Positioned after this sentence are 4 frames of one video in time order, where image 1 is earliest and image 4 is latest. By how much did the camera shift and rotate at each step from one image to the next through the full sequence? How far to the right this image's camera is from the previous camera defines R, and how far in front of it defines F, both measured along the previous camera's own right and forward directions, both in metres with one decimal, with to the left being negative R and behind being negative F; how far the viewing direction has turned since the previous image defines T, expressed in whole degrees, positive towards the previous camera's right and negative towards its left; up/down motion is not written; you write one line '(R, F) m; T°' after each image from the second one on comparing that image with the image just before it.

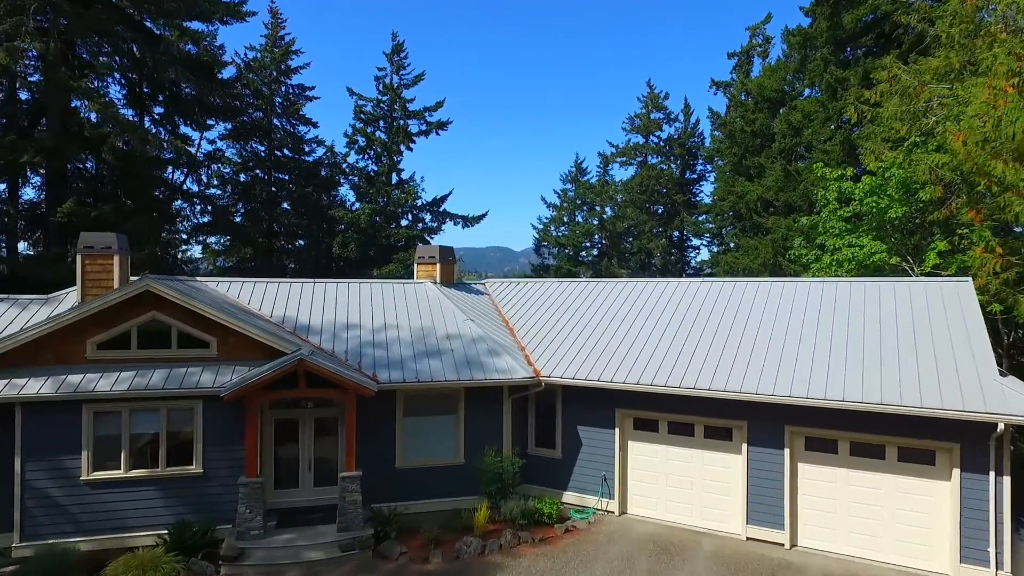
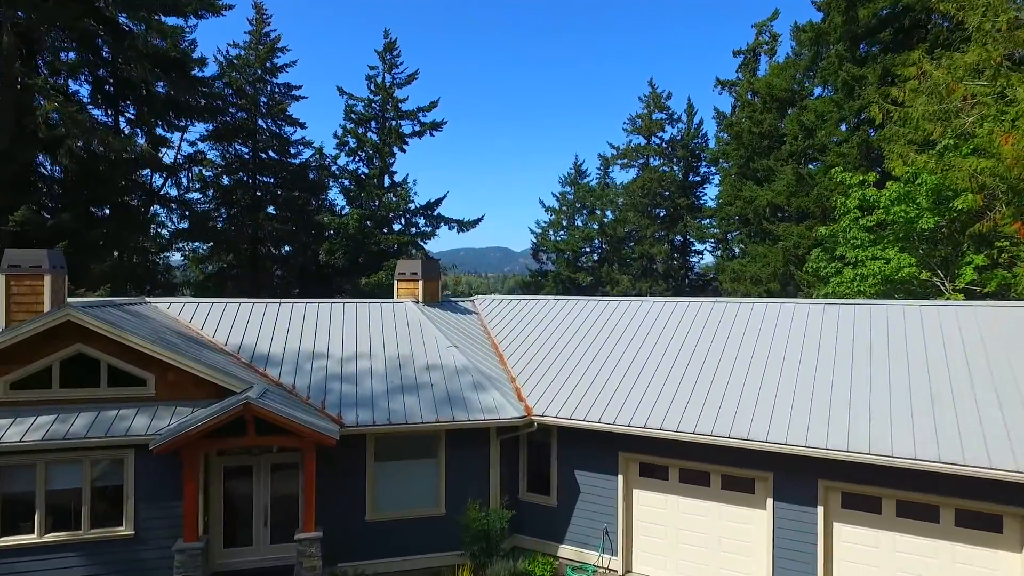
(+0.2, +1.7) m; 0°
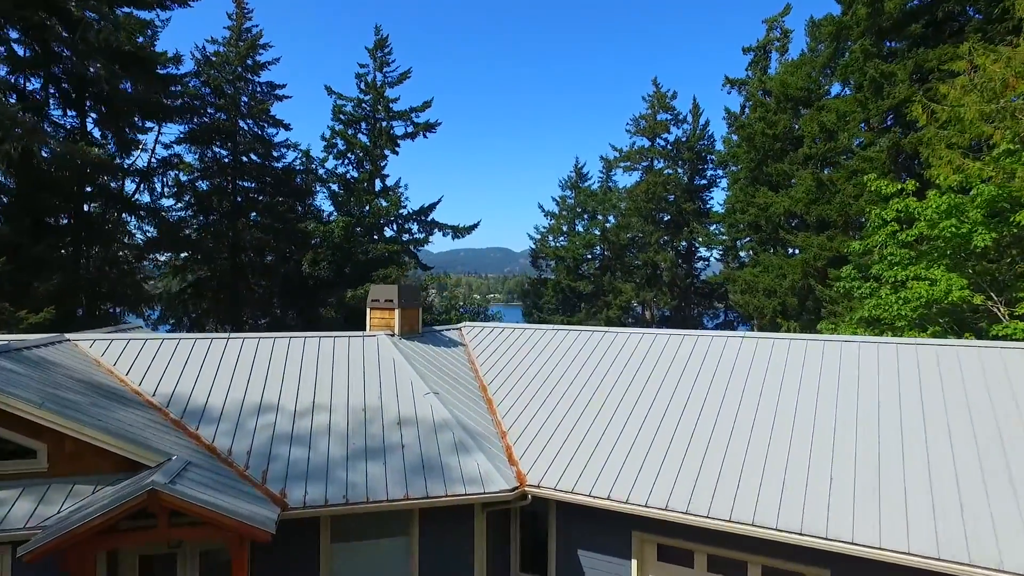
(+0.2, +2.2) m; 0°
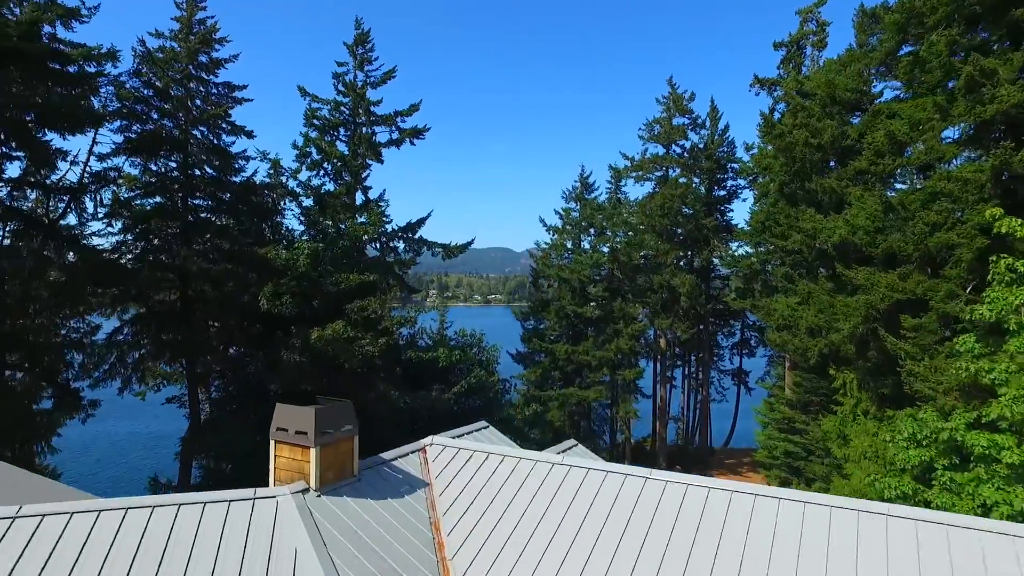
(+0.2, +5.0) m; 0°
